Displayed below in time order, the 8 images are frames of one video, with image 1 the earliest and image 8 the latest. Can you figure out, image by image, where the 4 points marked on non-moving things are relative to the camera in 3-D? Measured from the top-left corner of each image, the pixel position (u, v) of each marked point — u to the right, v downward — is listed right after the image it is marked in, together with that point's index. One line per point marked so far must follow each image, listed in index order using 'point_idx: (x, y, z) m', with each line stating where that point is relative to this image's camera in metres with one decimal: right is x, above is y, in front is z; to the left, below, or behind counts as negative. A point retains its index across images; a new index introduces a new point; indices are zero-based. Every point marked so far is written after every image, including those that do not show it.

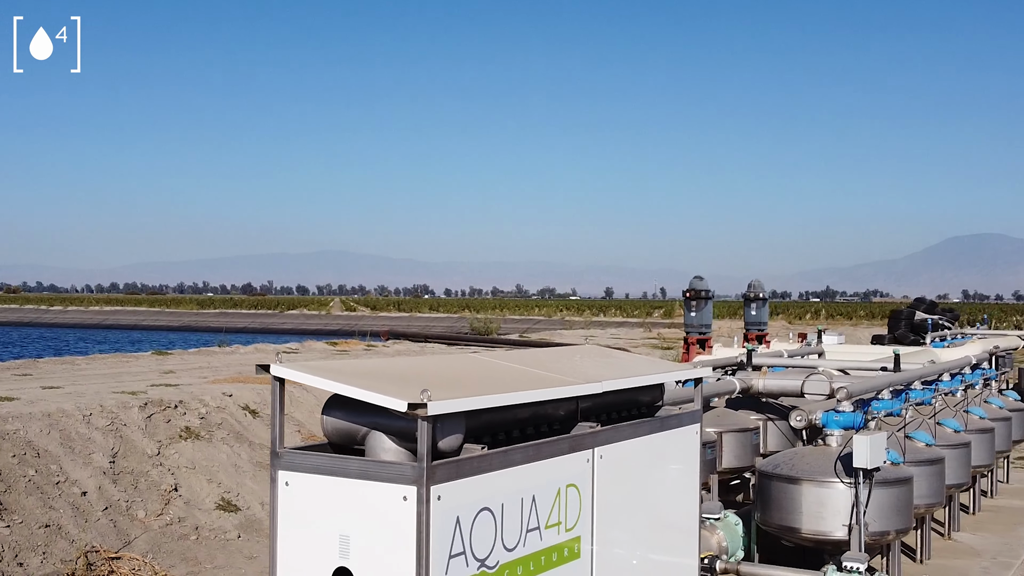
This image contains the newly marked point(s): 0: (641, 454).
0: (+0.6, -0.7, +3.6) m
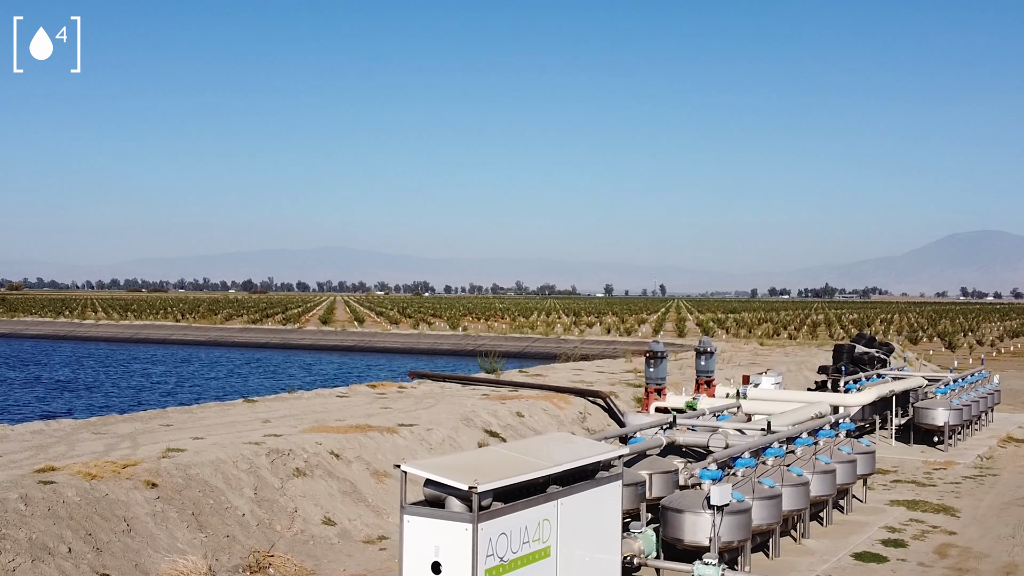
0: (+0.6, -1.6, +6.6) m
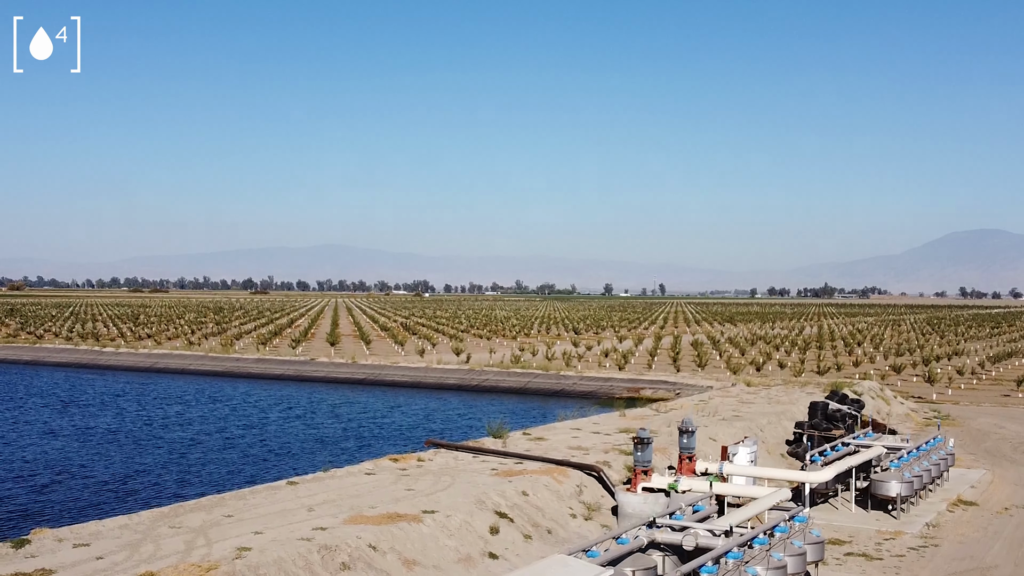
0: (+0.7, -3.3, +8.5) m
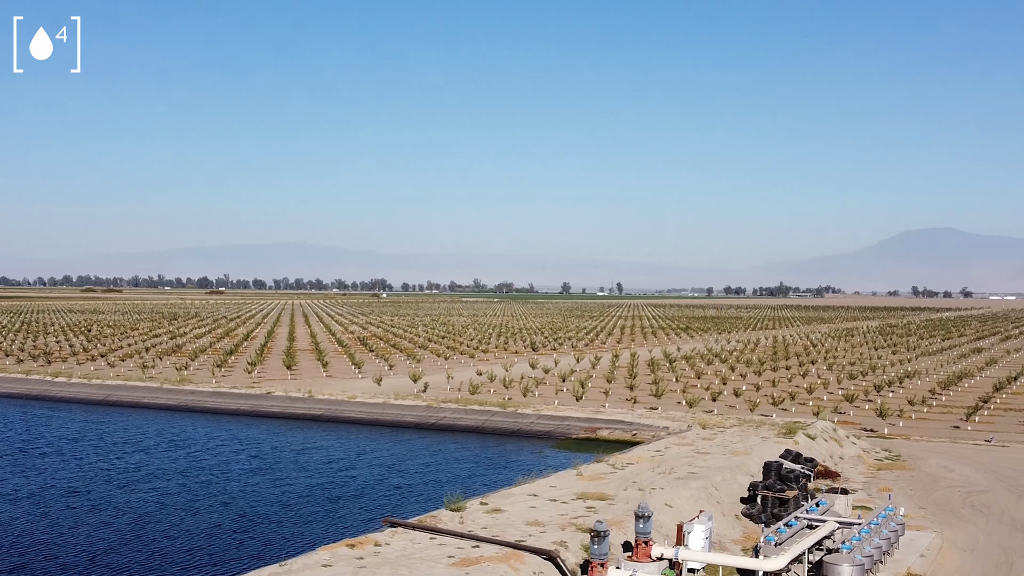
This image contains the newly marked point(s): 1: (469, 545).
0: (+0.2, -4.9, +8.5) m
1: (-0.8, -5.0, +16.5) m
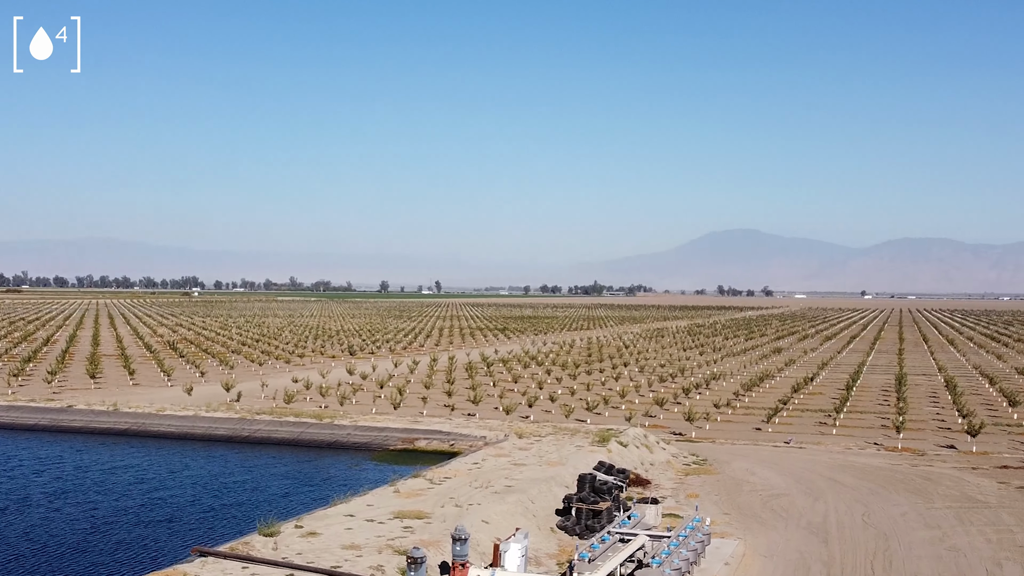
0: (-1.7, -5.1, +7.2) m
1: (-4.4, -5.2, +14.8) m
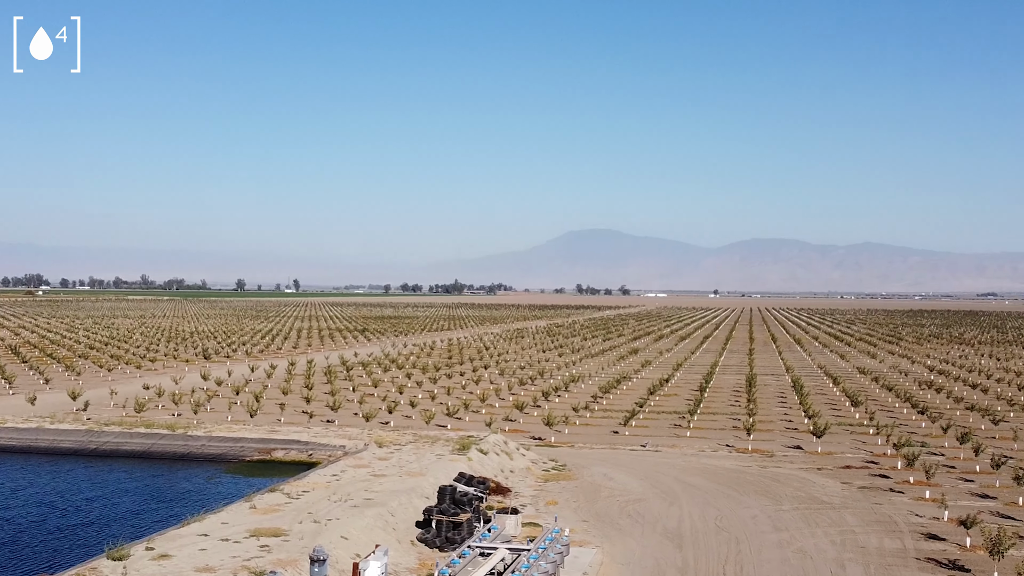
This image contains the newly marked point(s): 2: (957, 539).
0: (-3.2, -5.7, +5.5) m
1: (-7.0, -5.8, +12.6) m
2: (+9.7, -5.5, +18.5) m
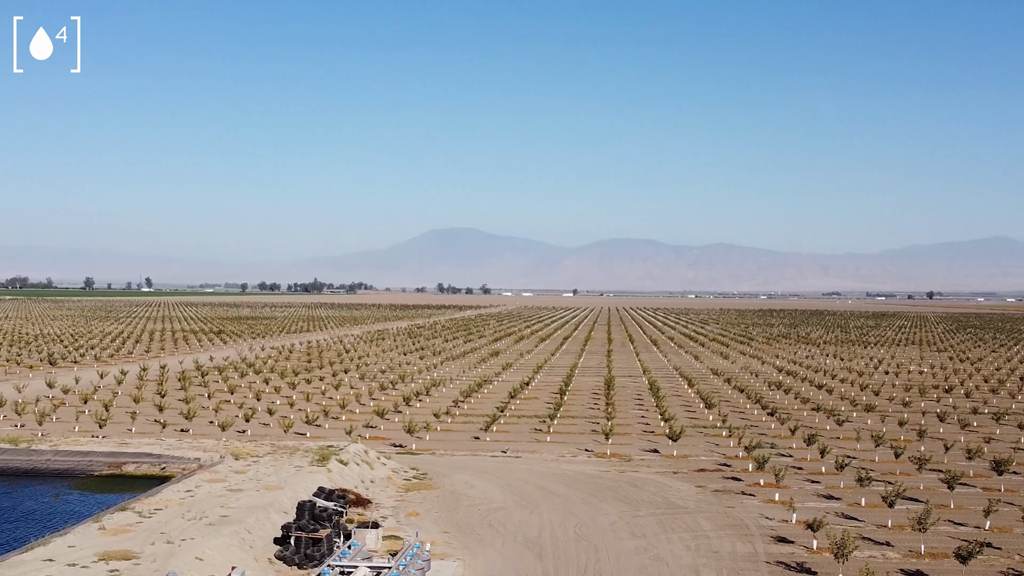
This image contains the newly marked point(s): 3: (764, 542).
0: (-4.5, -6.5, +4.0) m
1: (-9.3, -6.5, +10.5) m
2: (+6.4, -5.5, +18.6) m
3: (+5.6, -5.7, +18.9) m
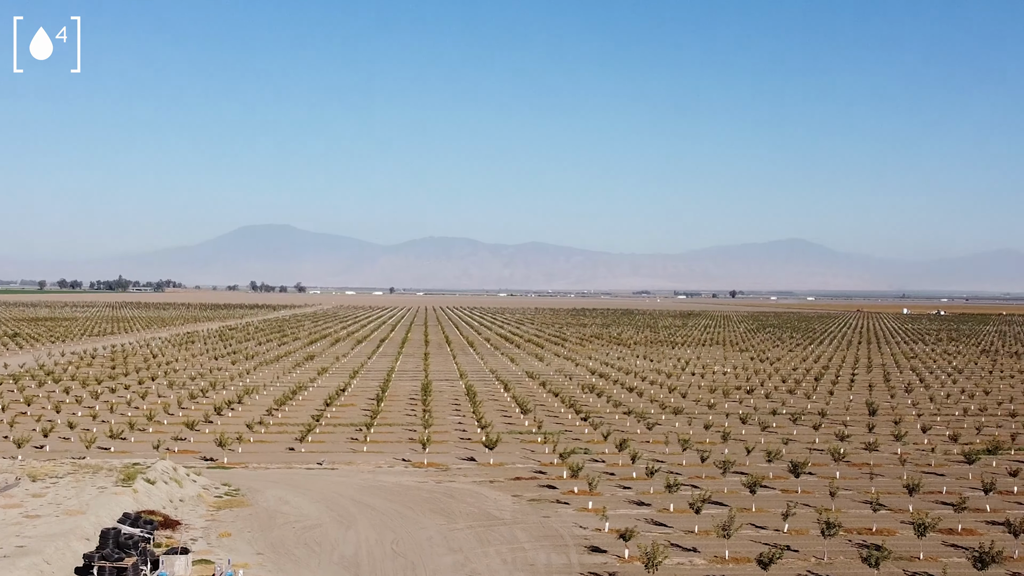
0: (-6.0, -7.5, +2.0) m
1: (-11.8, -7.5, +7.6) m
2: (+2.3, -5.6, +18.2) m
3: (+1.4, -5.7, +18.4) m
